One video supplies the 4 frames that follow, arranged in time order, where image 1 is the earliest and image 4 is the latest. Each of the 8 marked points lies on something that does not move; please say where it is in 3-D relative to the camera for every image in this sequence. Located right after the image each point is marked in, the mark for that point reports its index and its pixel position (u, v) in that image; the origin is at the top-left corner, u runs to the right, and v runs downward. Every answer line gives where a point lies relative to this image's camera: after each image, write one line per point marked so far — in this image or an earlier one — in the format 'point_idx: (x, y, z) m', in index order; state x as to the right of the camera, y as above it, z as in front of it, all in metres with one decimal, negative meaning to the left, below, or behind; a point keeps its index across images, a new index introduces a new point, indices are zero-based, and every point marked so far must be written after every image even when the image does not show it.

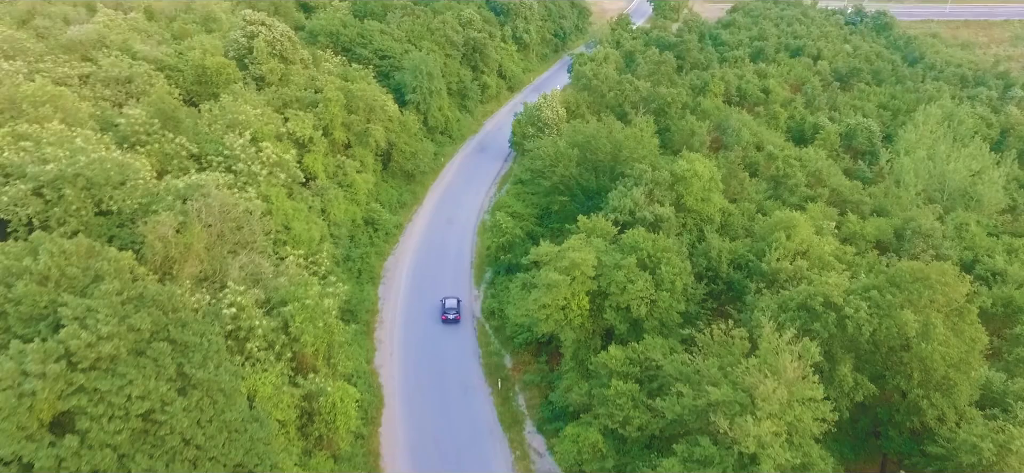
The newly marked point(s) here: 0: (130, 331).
0: (-9.8, -2.6, +15.5) m
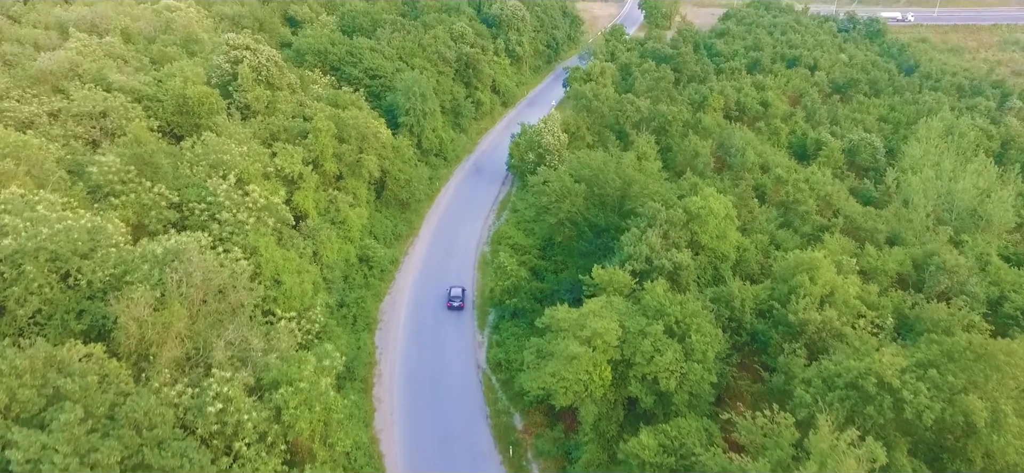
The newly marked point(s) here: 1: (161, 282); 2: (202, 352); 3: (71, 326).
0: (-9.1, -4.9, +13.3) m
1: (-11.2, -1.5, +19.3) m
2: (-9.7, -3.6, +19.0) m
3: (-13.2, -2.6, +18.2) m
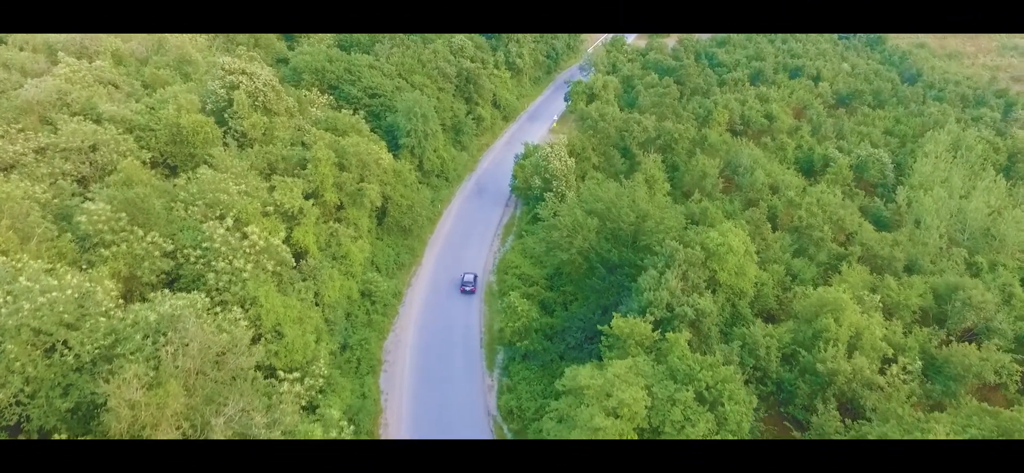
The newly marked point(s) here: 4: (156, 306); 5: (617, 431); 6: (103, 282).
0: (-8.4, -6.9, +11.9) m
1: (-10.5, -3.5, +17.9) m
2: (-9.0, -5.6, +17.5) m
3: (-12.5, -4.7, +16.7) m
4: (-11.3, -2.2, +19.4) m
5: (+3.2, -6.0, +18.8) m
6: (-12.9, -1.4, +19.1) m
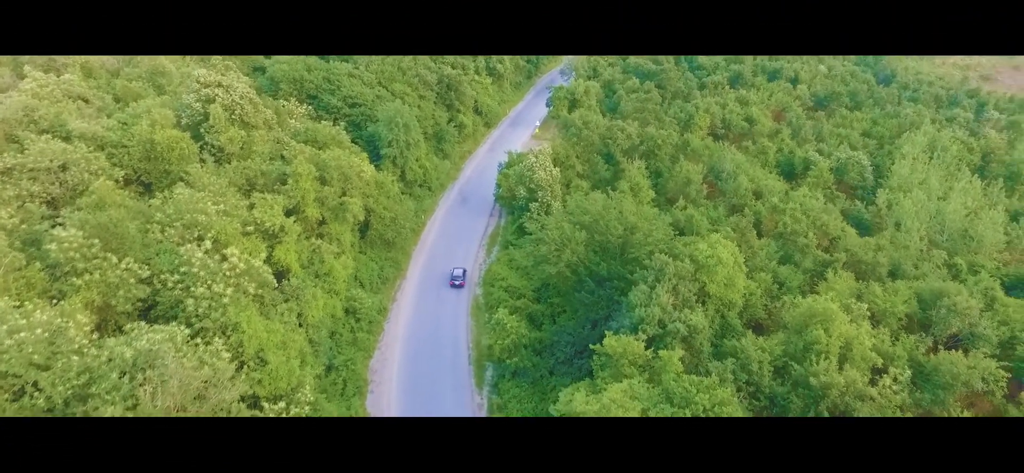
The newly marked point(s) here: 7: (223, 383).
0: (-8.3, -7.8, +11.1) m
1: (-10.7, -4.4, +17.1) m
2: (-9.1, -6.5, +16.8) m
3: (-12.6, -5.6, +15.8) m
4: (-11.6, -3.2, +18.5) m
5: (+3.0, -6.7, +18.4) m
6: (-13.1, -2.4, +18.2) m
7: (-9.2, -4.6, +19.2) m
